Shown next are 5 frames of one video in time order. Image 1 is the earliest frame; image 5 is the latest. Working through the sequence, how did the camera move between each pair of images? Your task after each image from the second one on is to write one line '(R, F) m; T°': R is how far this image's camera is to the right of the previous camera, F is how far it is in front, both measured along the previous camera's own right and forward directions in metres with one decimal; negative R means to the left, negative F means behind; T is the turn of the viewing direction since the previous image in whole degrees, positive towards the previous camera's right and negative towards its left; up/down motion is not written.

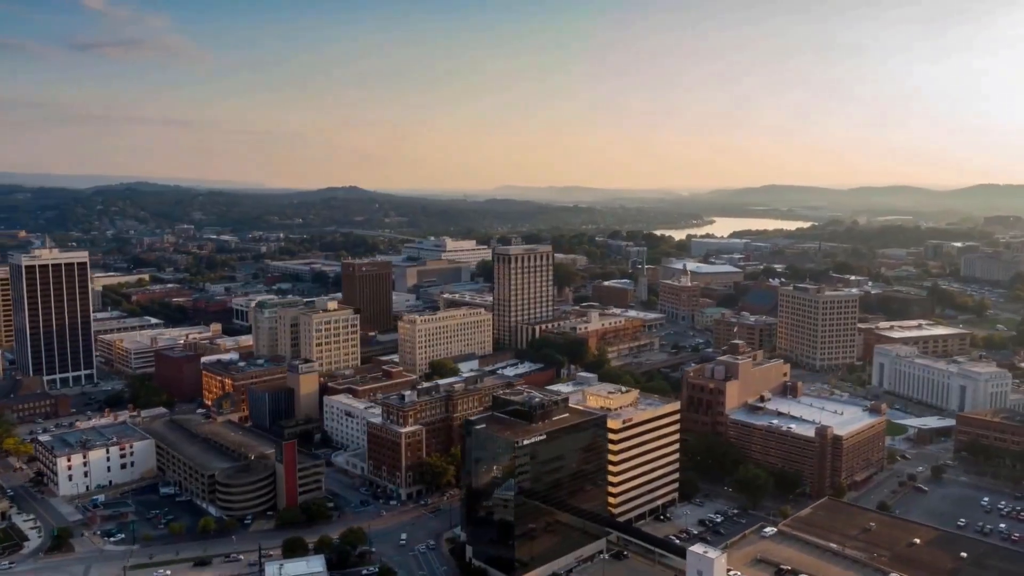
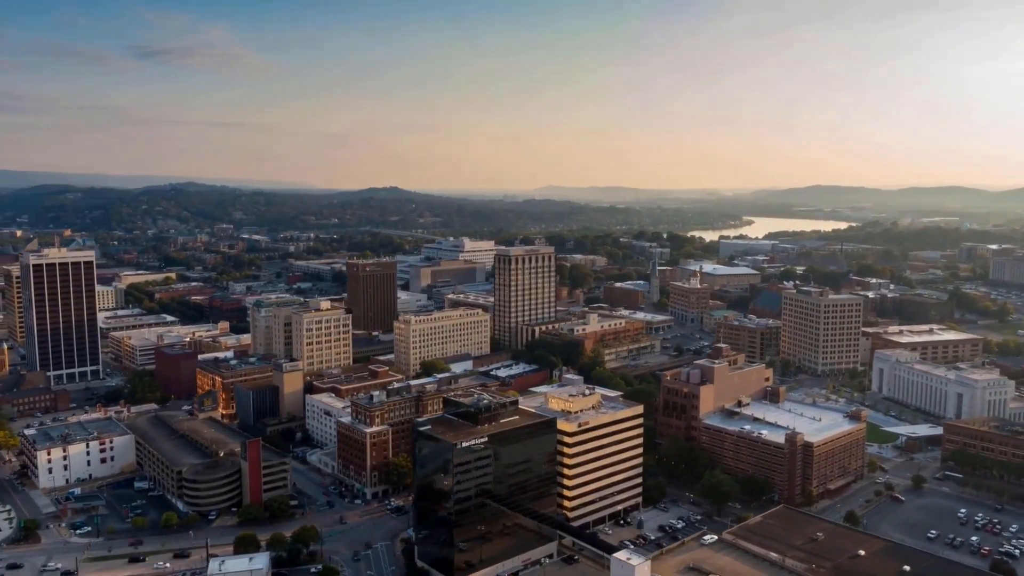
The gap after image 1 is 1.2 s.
(+3.5, +0.2) m; -3°
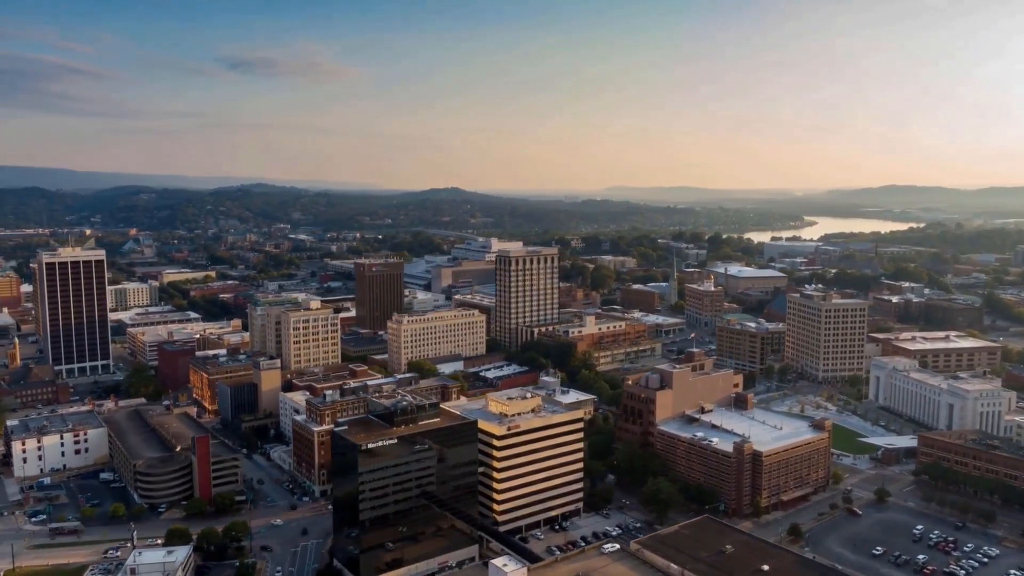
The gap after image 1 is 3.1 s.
(+5.4, +0.4) m; -5°
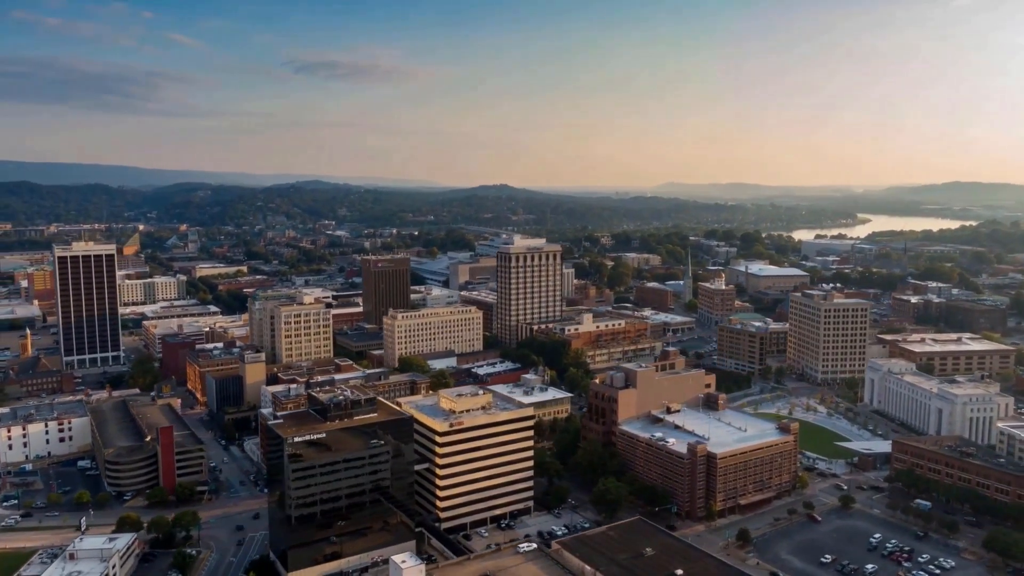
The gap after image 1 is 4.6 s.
(+4.3, +0.3) m; -4°
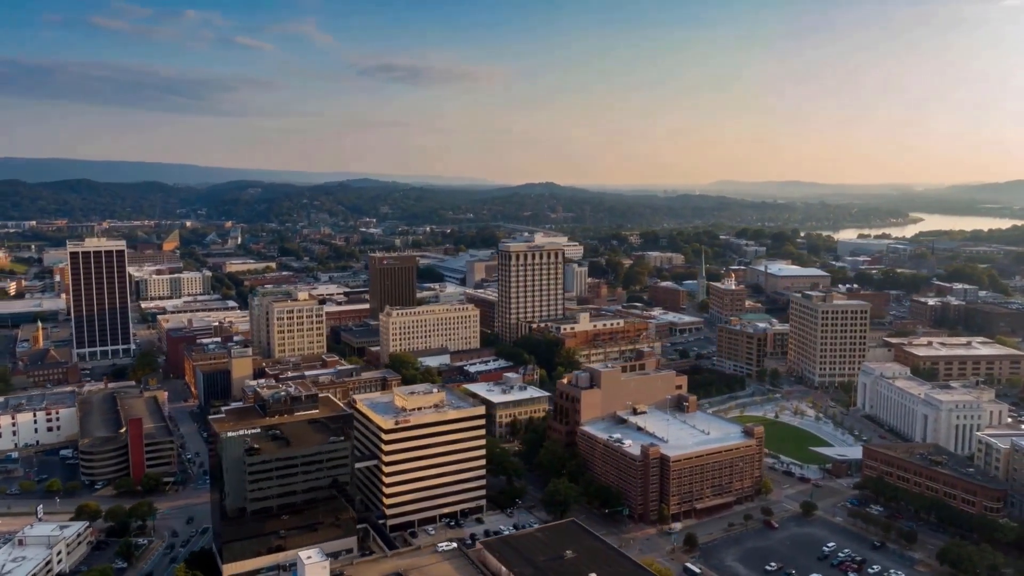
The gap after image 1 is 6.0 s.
(+4.1, +0.3) m; -4°
